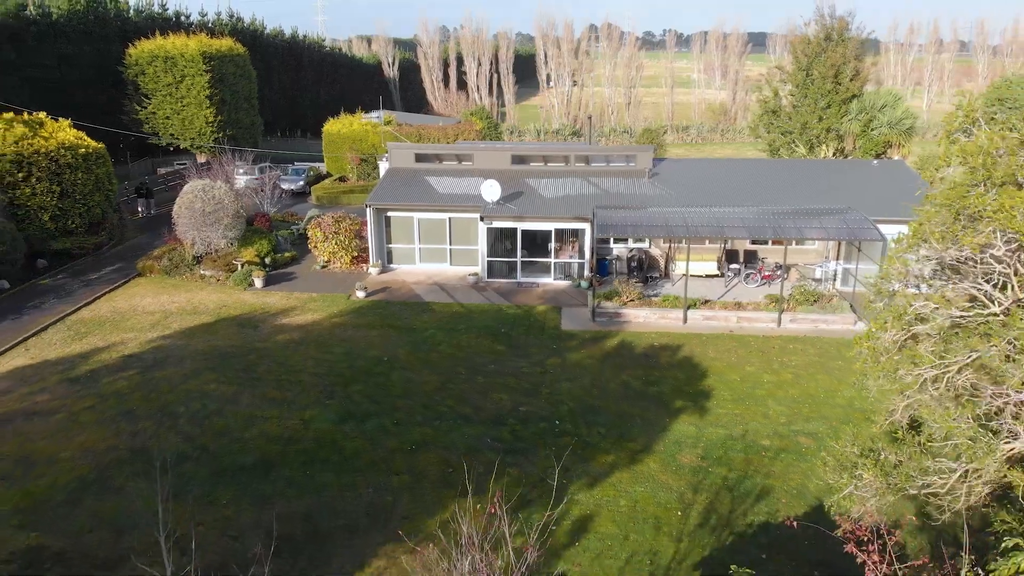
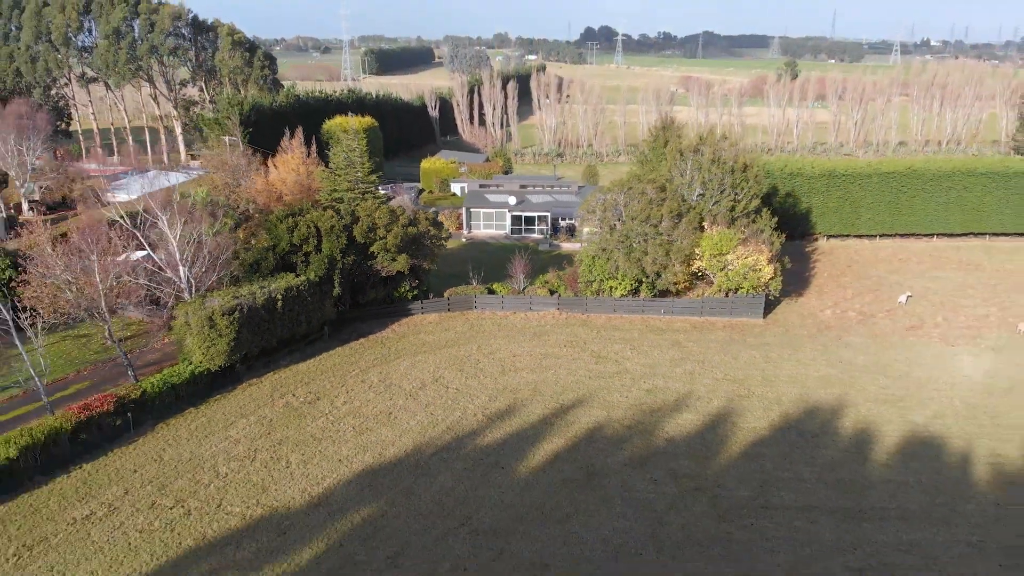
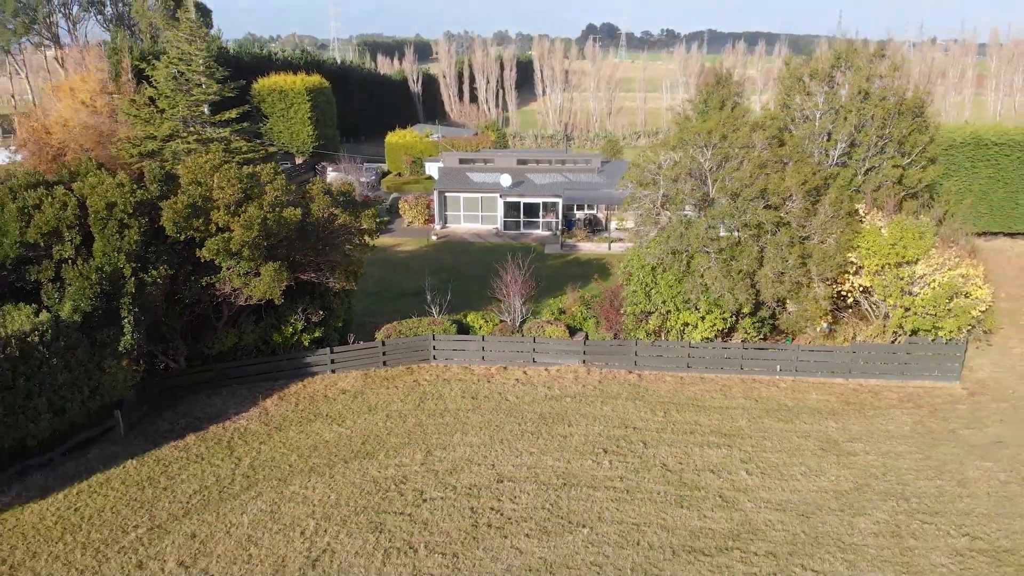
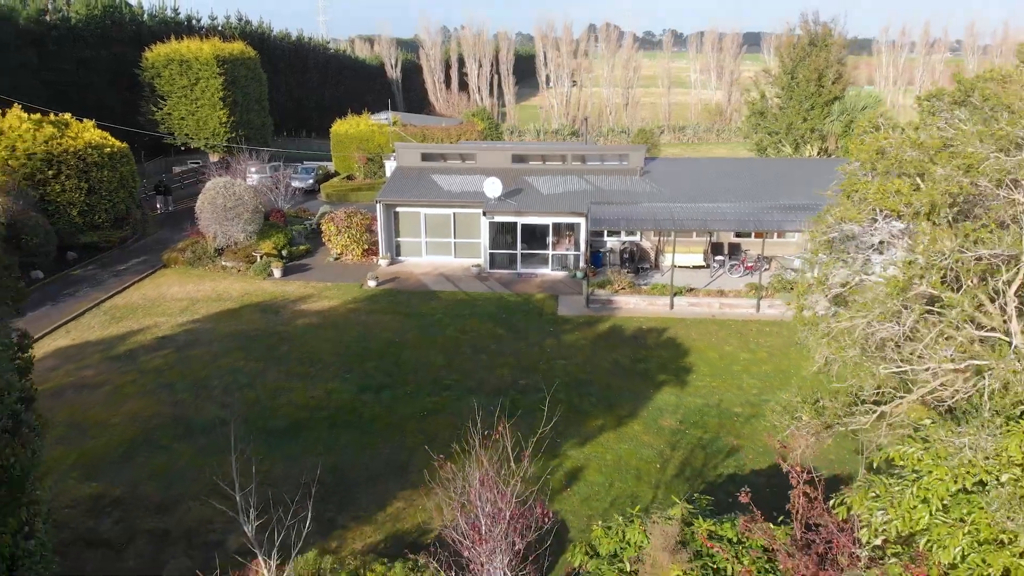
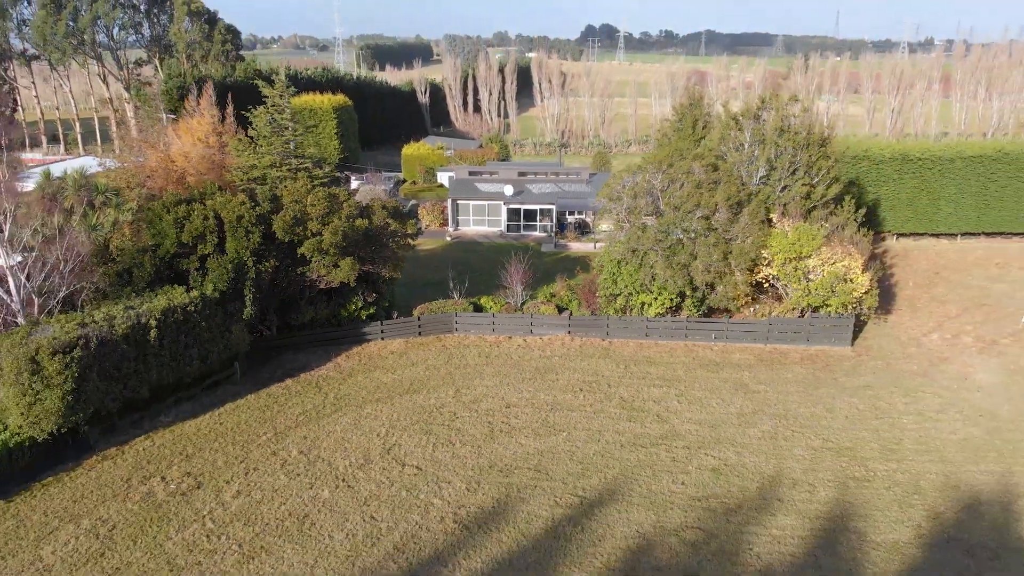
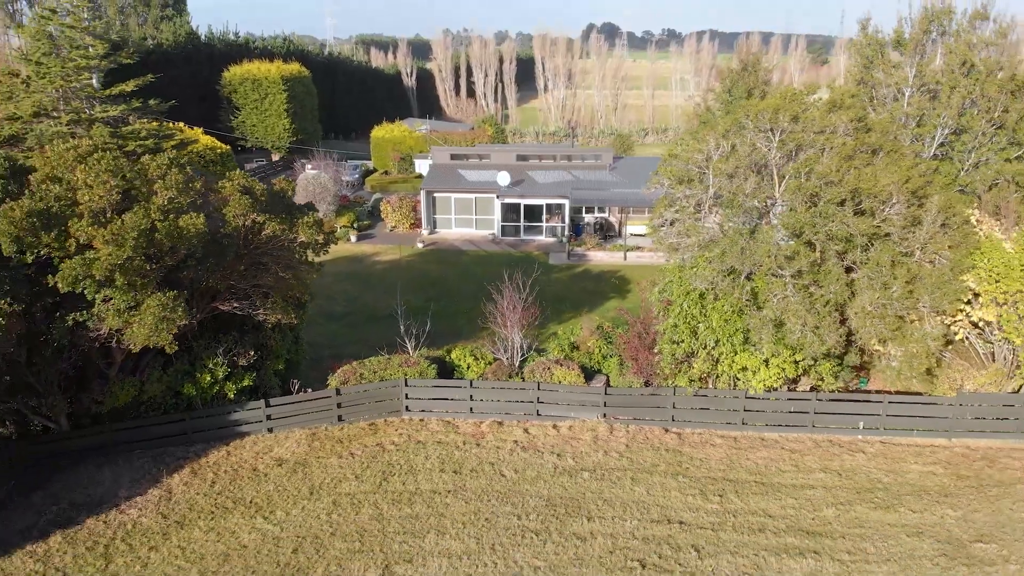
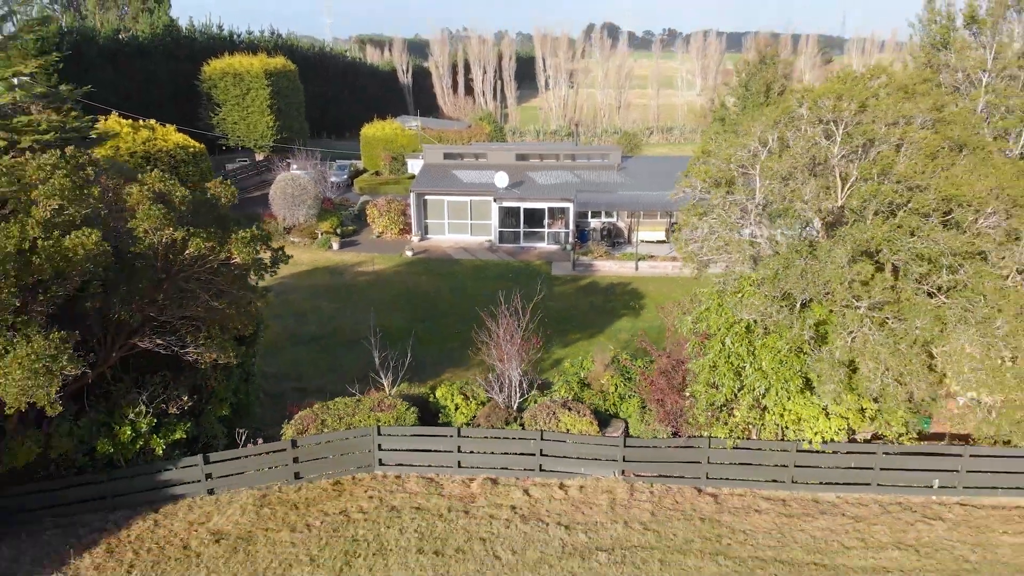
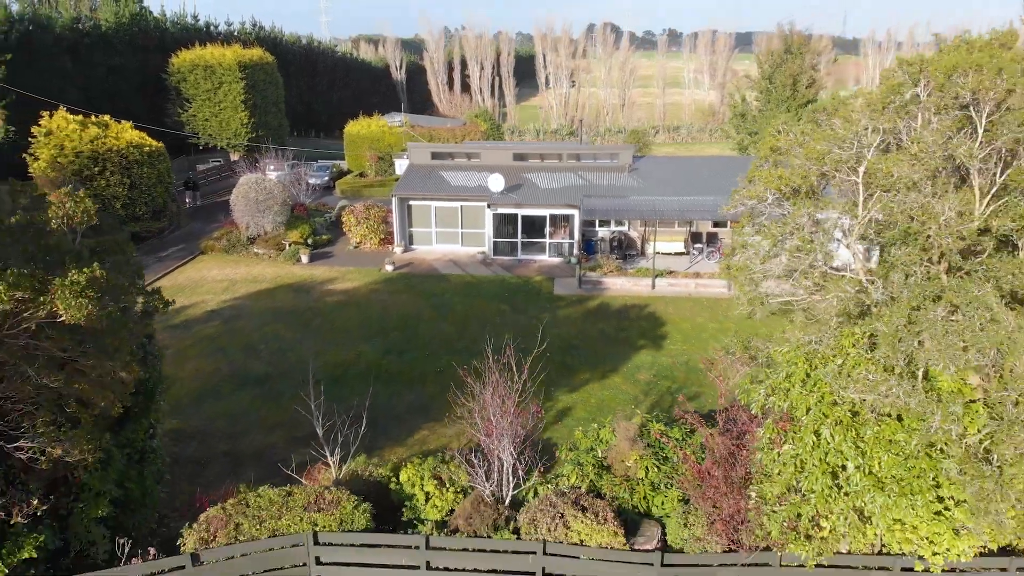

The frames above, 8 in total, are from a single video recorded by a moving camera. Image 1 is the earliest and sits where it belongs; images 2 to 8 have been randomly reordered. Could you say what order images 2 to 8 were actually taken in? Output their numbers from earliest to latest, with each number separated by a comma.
4, 8, 7, 6, 3, 5, 2
